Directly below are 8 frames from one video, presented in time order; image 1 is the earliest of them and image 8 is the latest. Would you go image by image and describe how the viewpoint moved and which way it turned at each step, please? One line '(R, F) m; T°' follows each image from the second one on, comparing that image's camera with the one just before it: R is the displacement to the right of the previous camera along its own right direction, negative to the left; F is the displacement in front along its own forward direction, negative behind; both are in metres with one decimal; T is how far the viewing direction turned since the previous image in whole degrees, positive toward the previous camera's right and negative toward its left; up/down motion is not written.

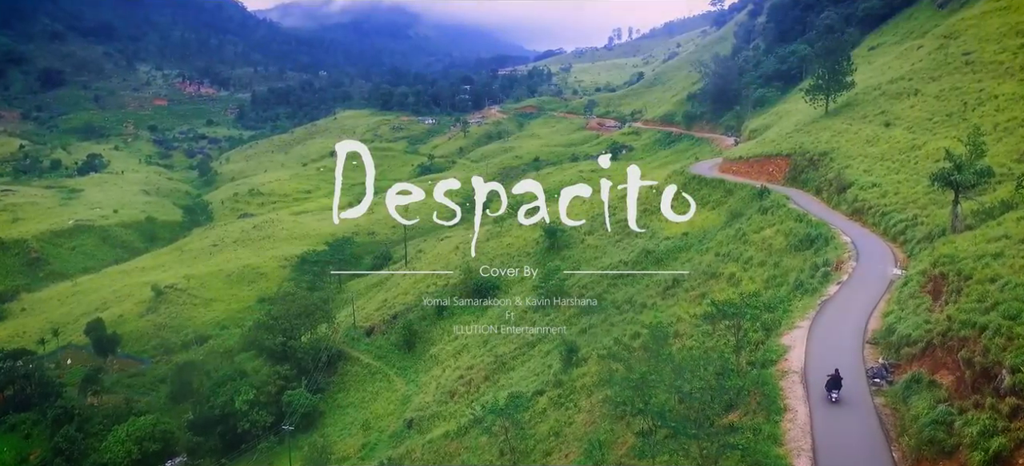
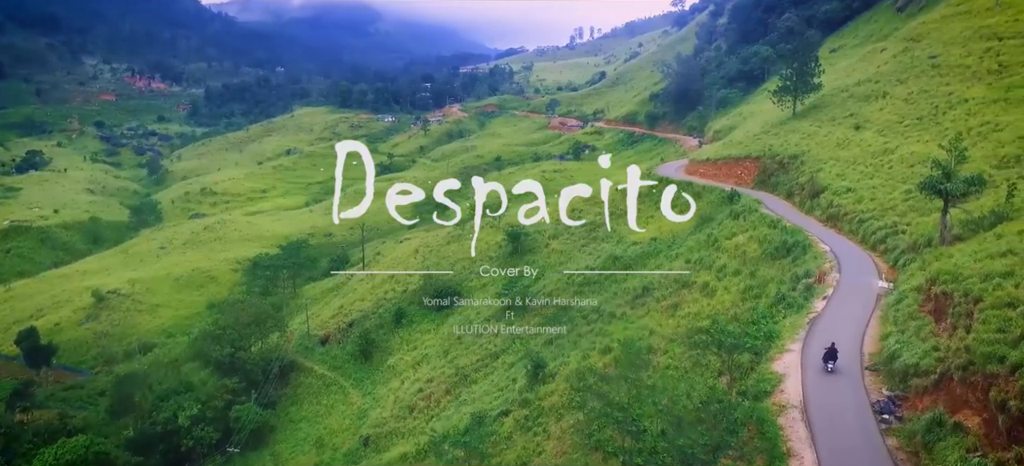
(0.0, +1.3) m; +3°
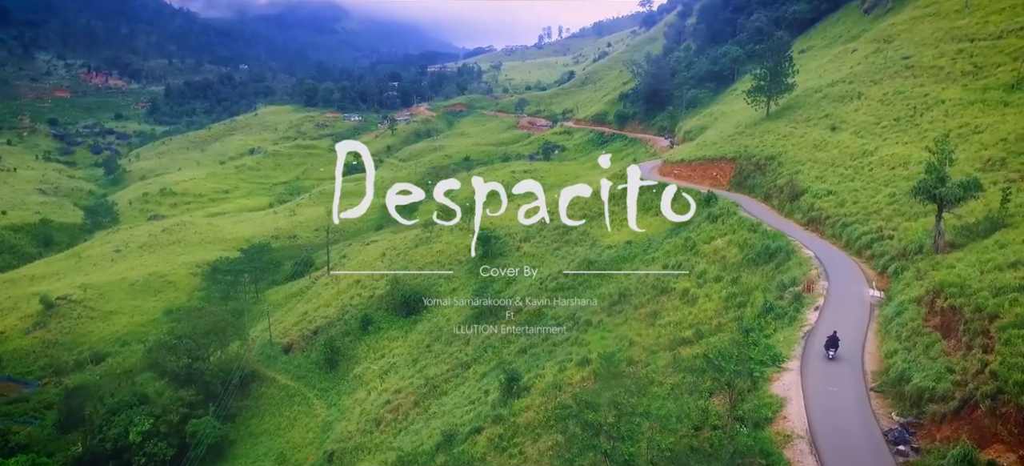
(-0.1, +1.0) m; +3°
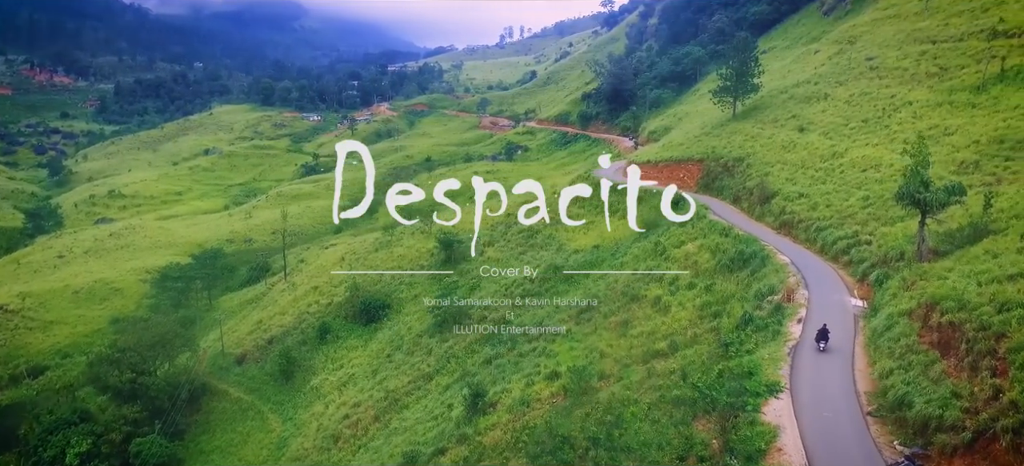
(0.0, +0.9) m; +3°
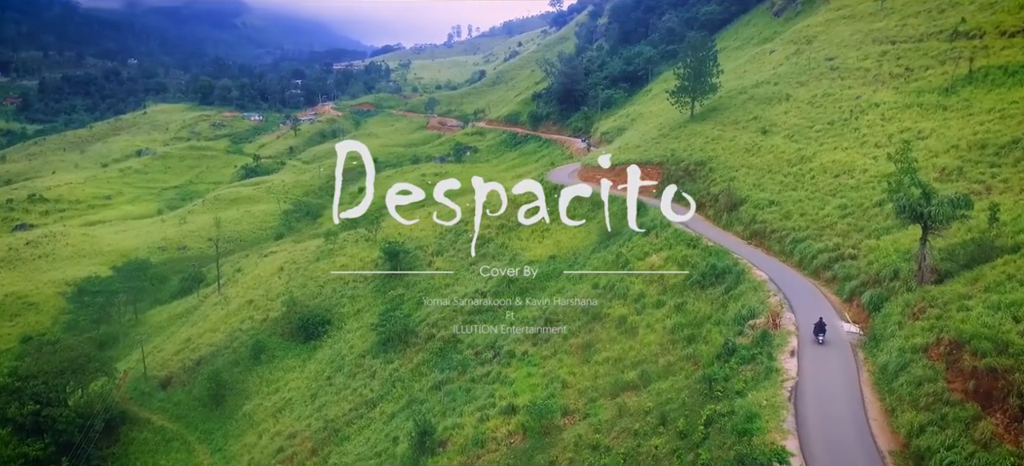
(0.0, +1.8) m; +4°
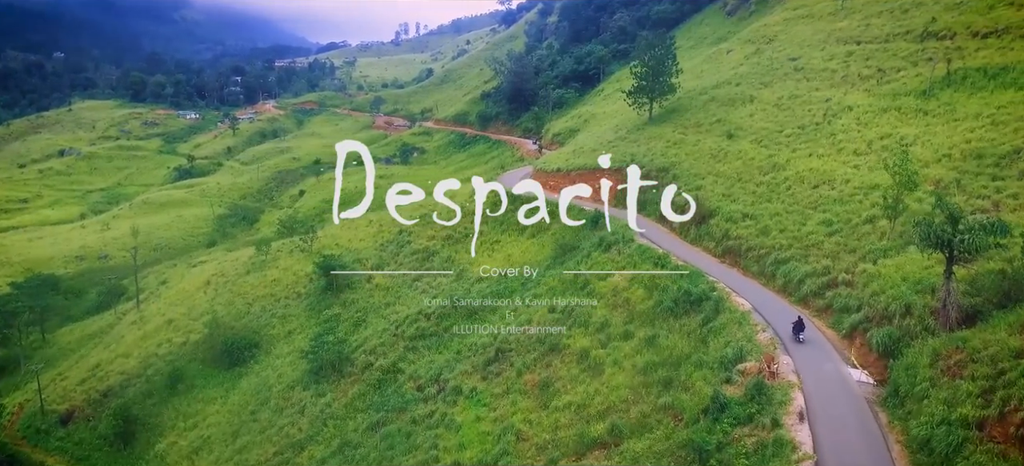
(+0.1, +2.2) m; +4°
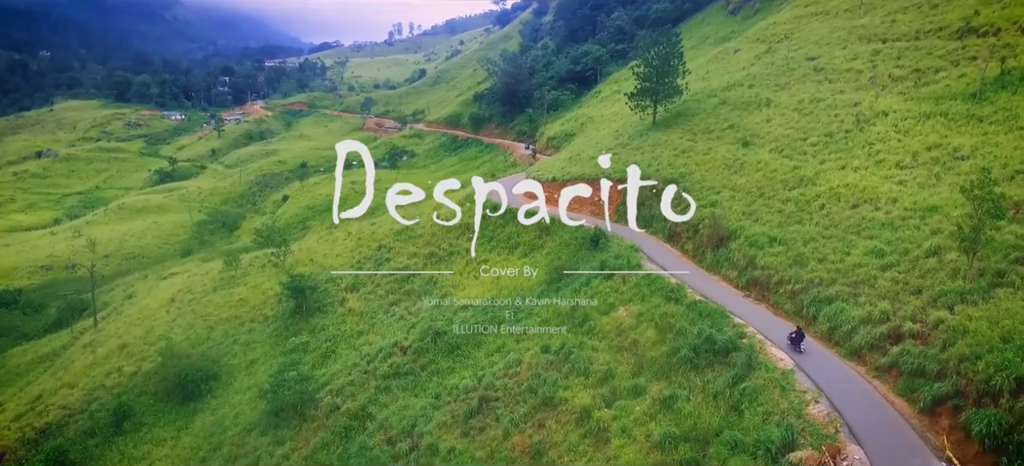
(+0.2, +2.5) m; 0°
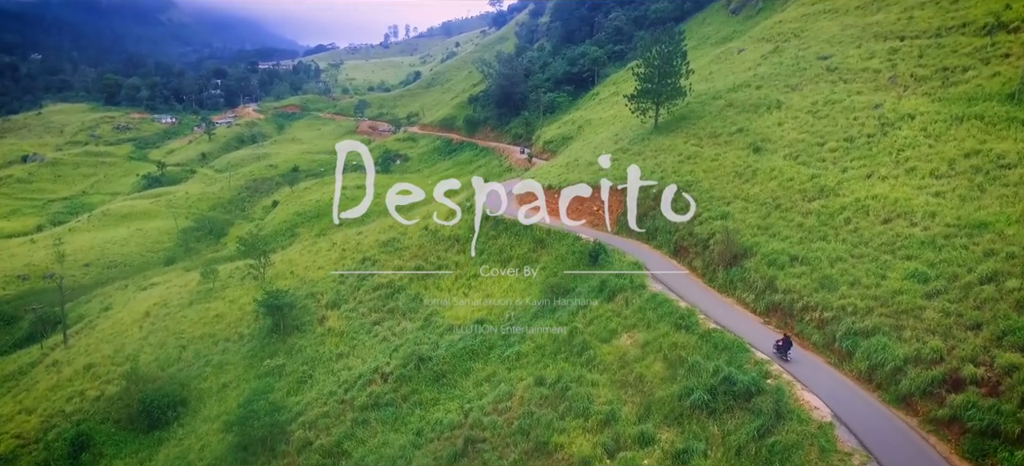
(+0.1, +1.6) m; 0°
